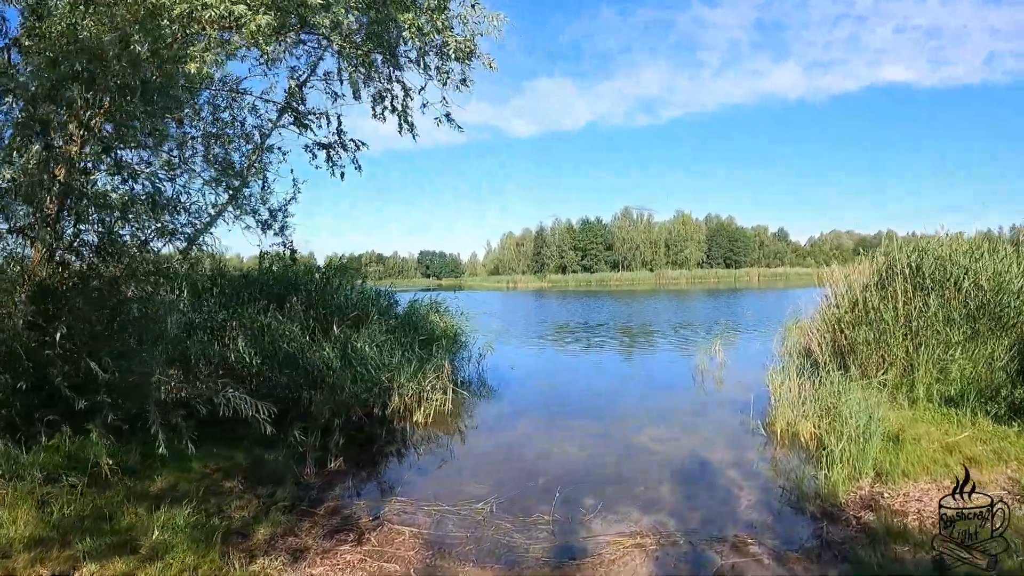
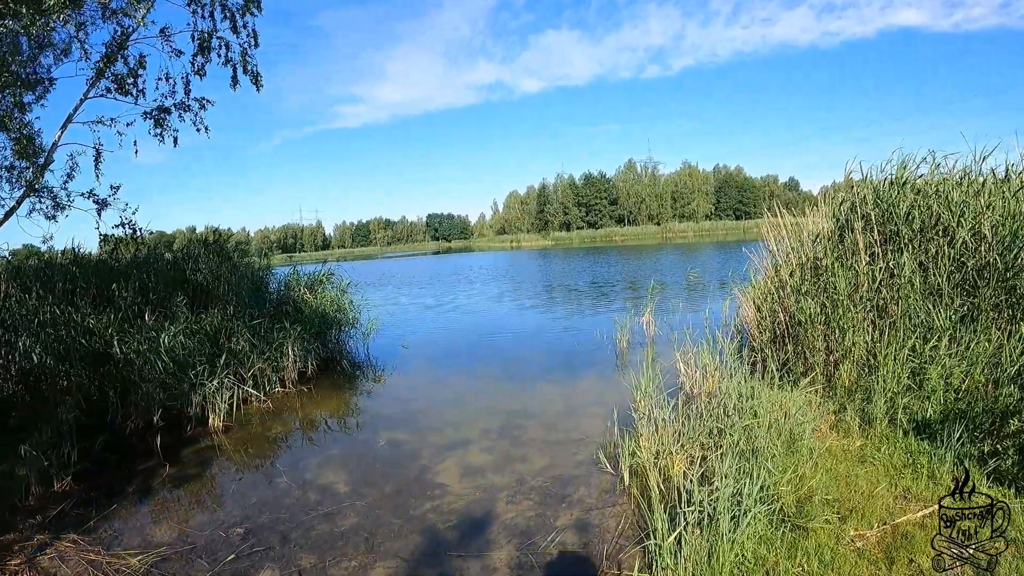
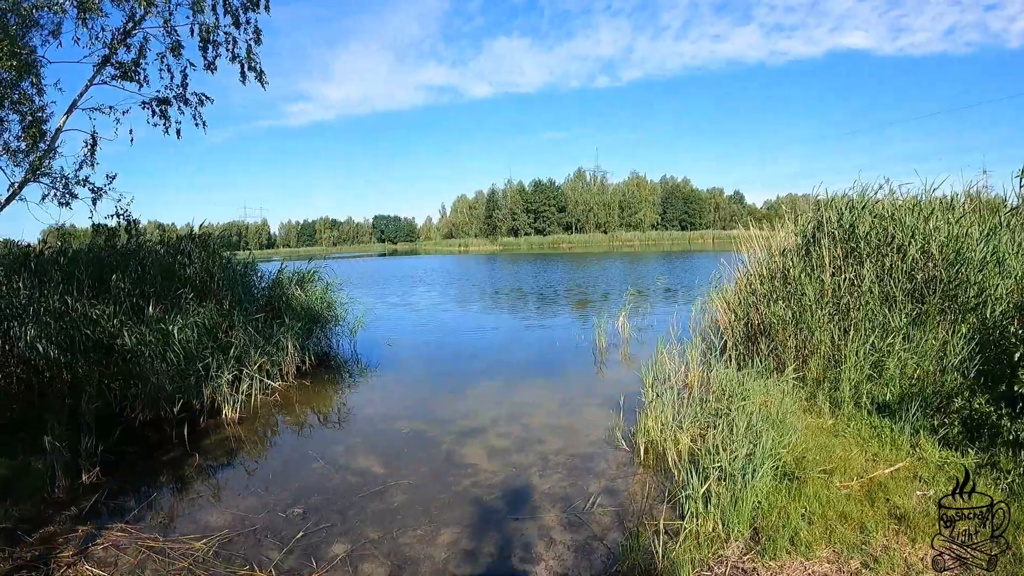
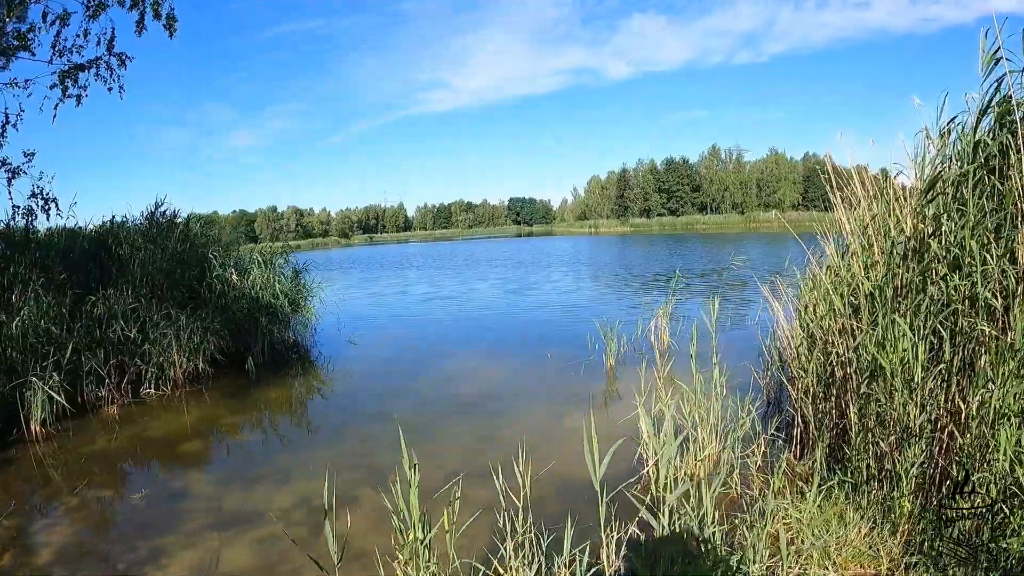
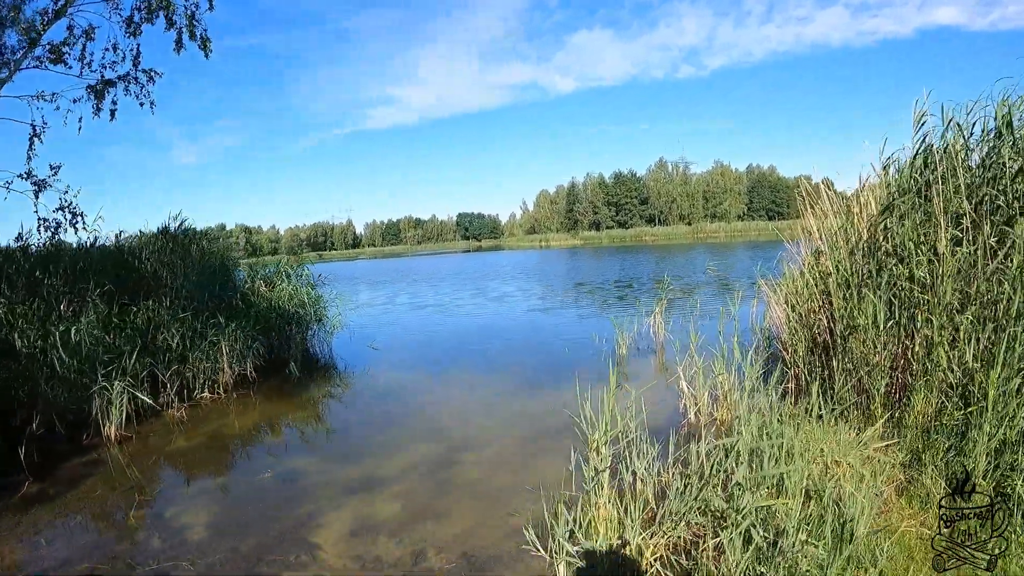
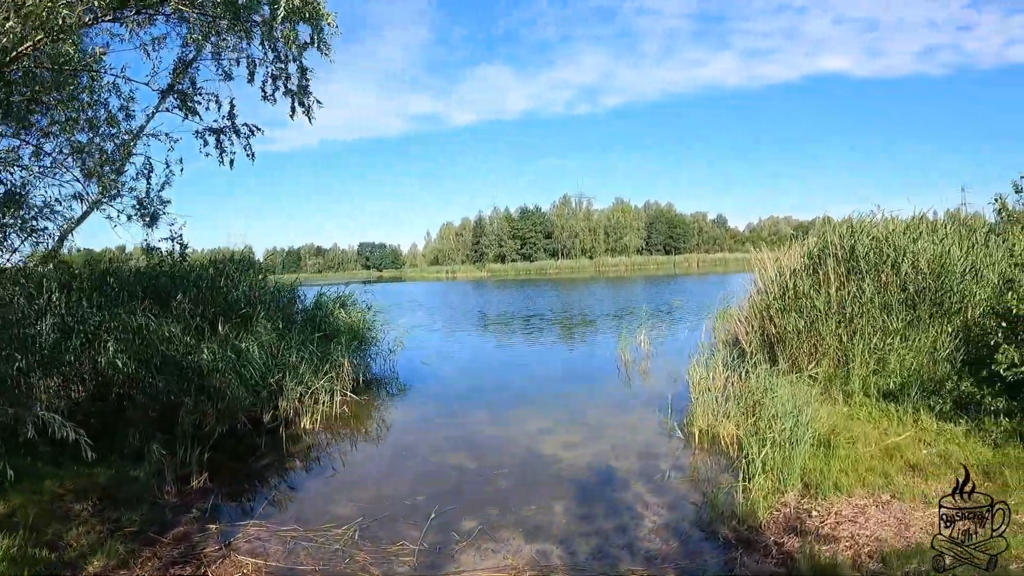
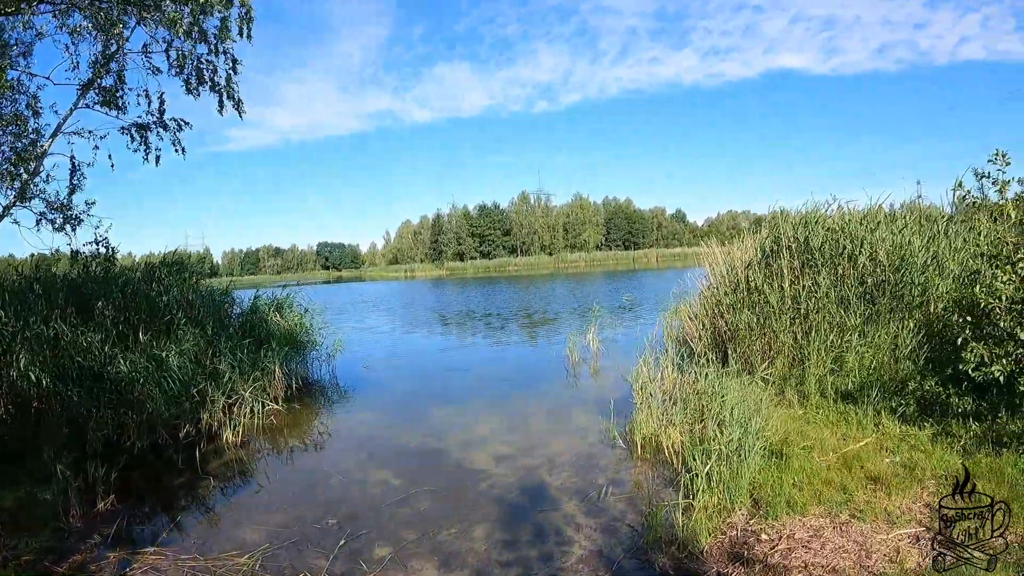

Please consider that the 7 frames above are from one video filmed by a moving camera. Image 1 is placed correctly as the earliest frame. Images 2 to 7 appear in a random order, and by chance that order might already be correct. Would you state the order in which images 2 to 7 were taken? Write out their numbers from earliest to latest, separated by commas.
6, 7, 3, 2, 5, 4
